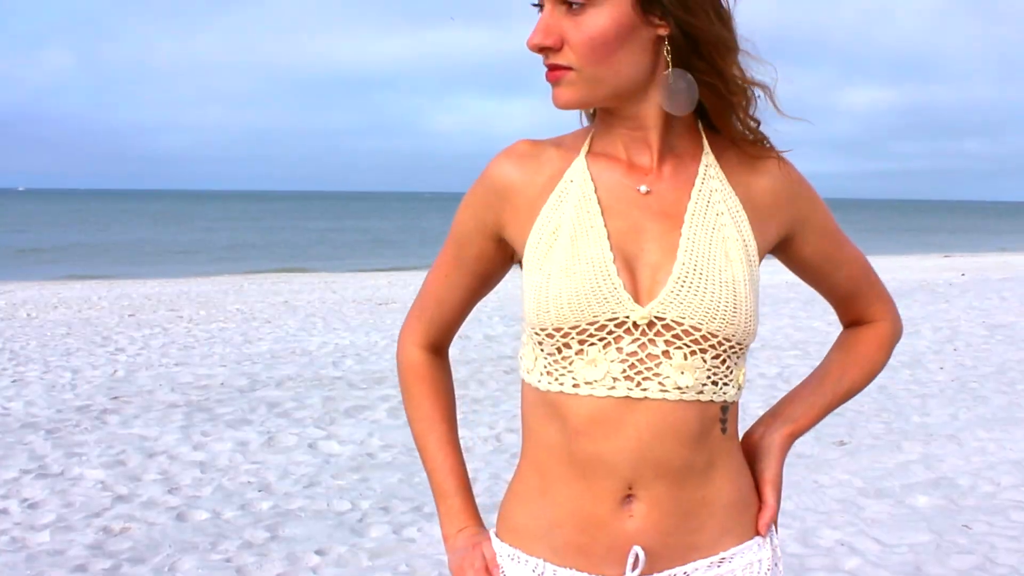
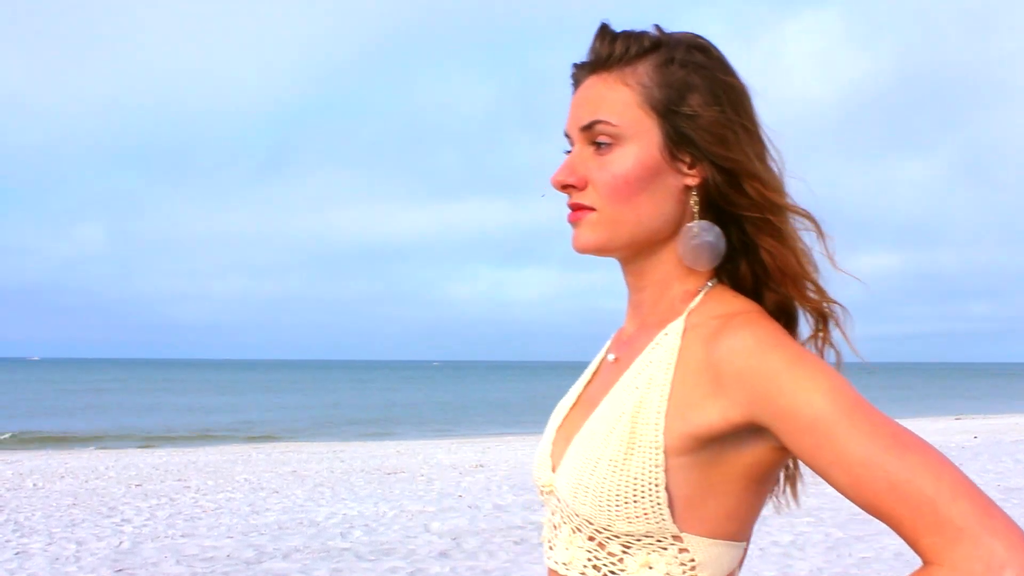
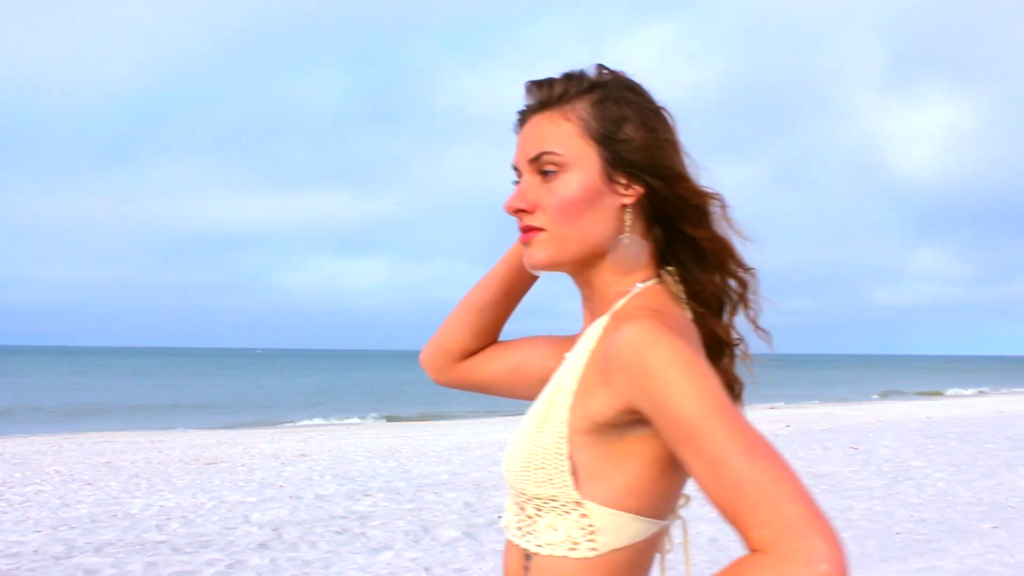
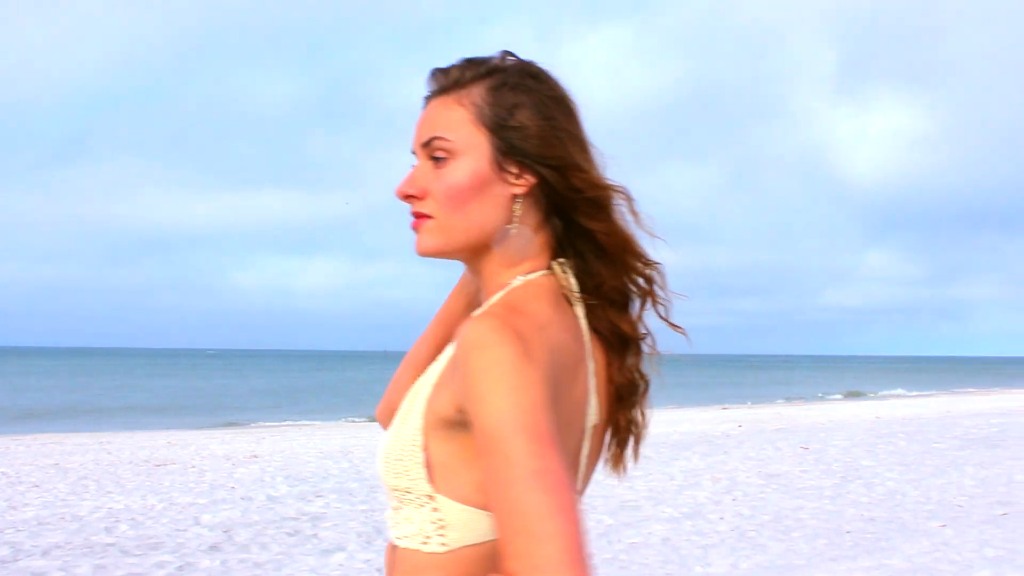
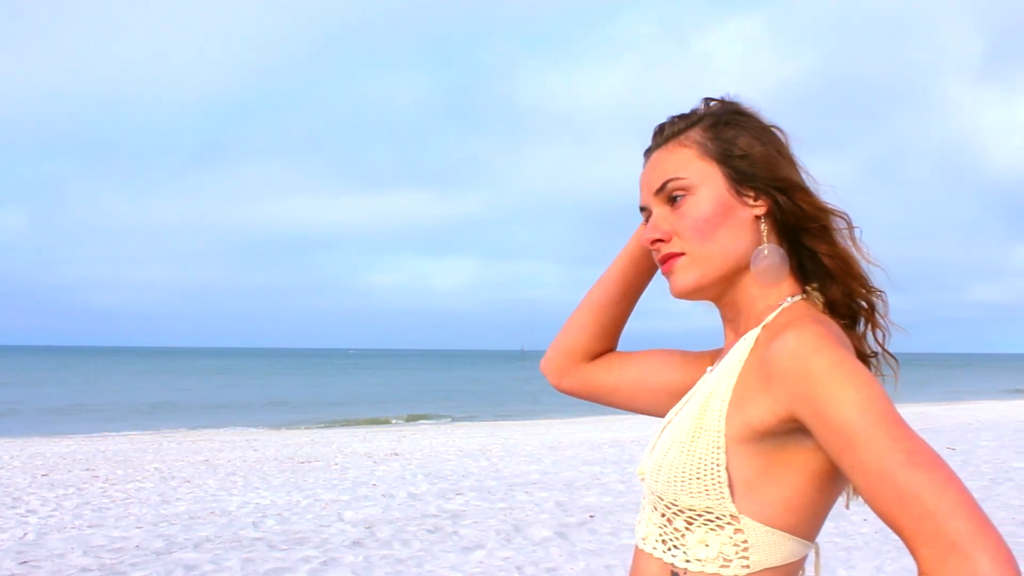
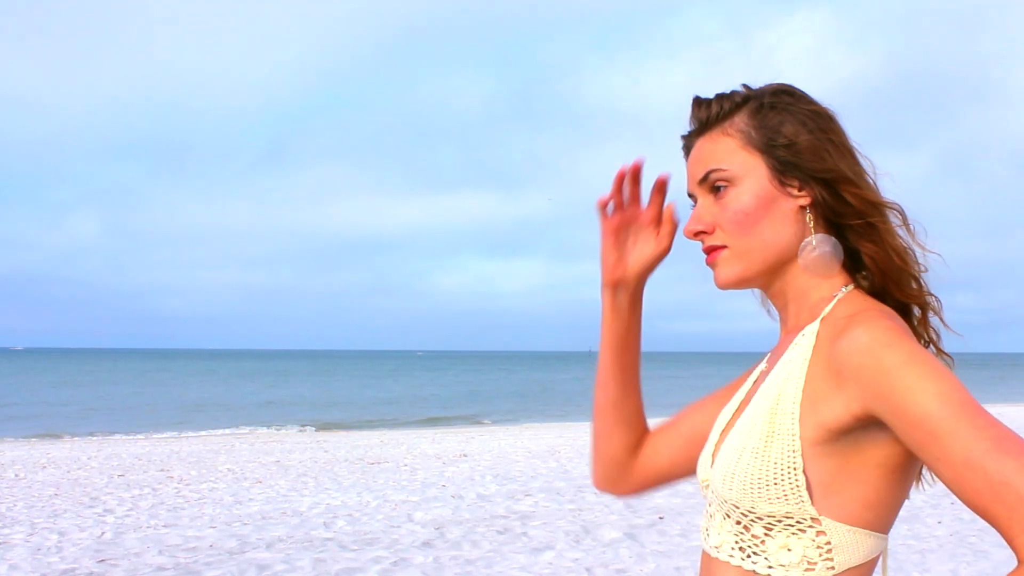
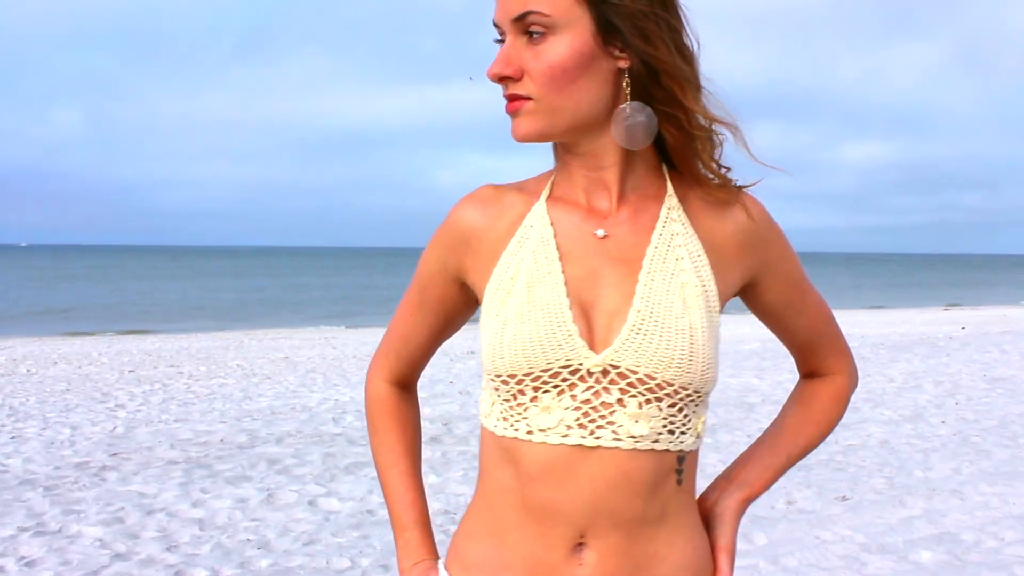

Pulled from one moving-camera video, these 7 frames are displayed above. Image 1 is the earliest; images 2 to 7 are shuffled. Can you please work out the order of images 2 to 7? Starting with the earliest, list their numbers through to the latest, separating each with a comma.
7, 2, 6, 5, 3, 4
